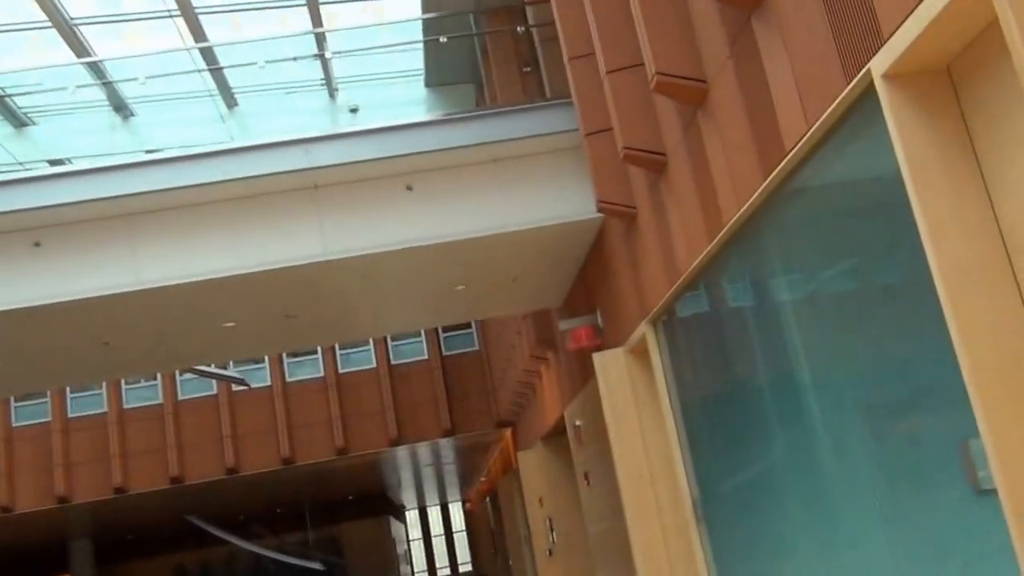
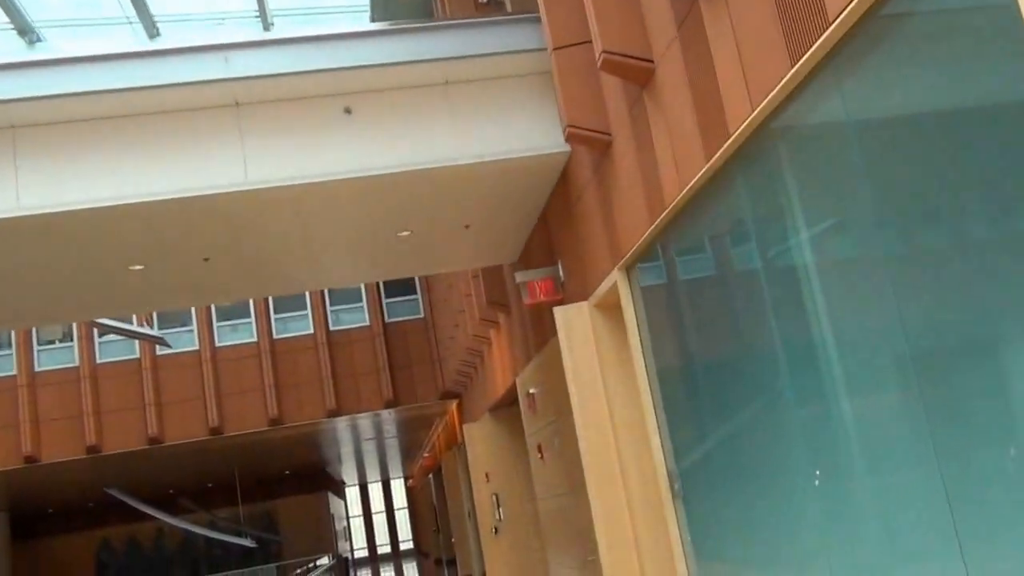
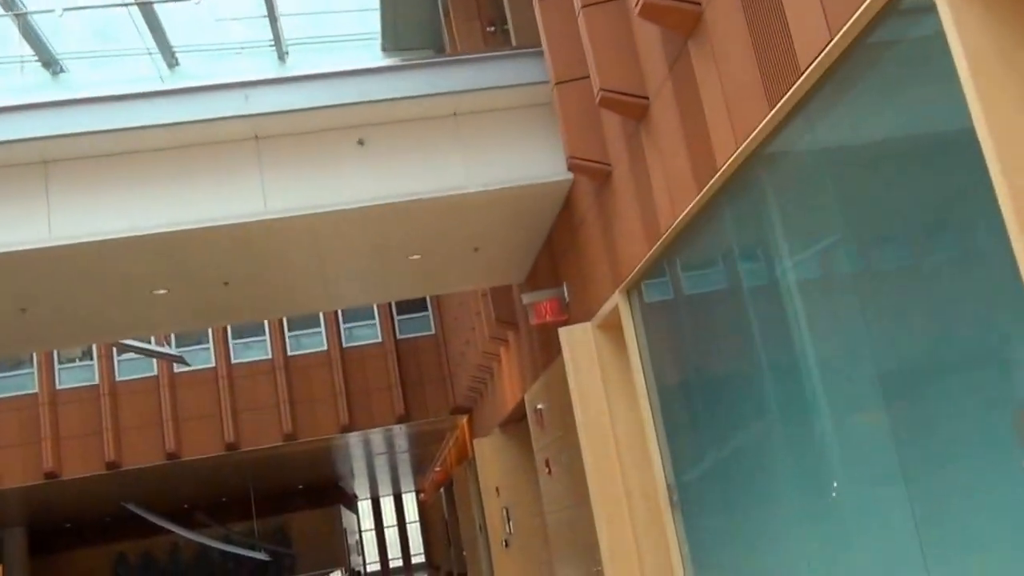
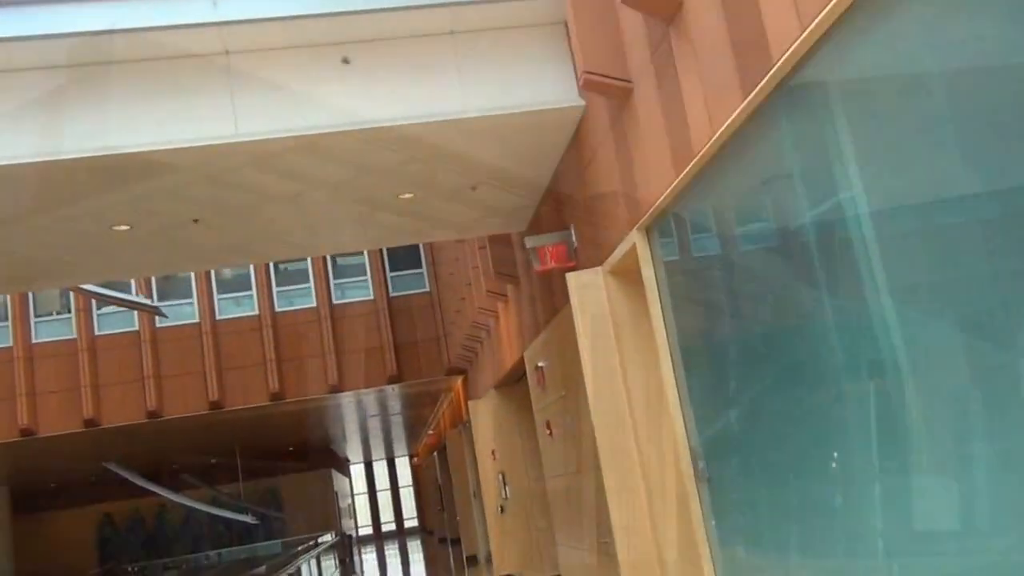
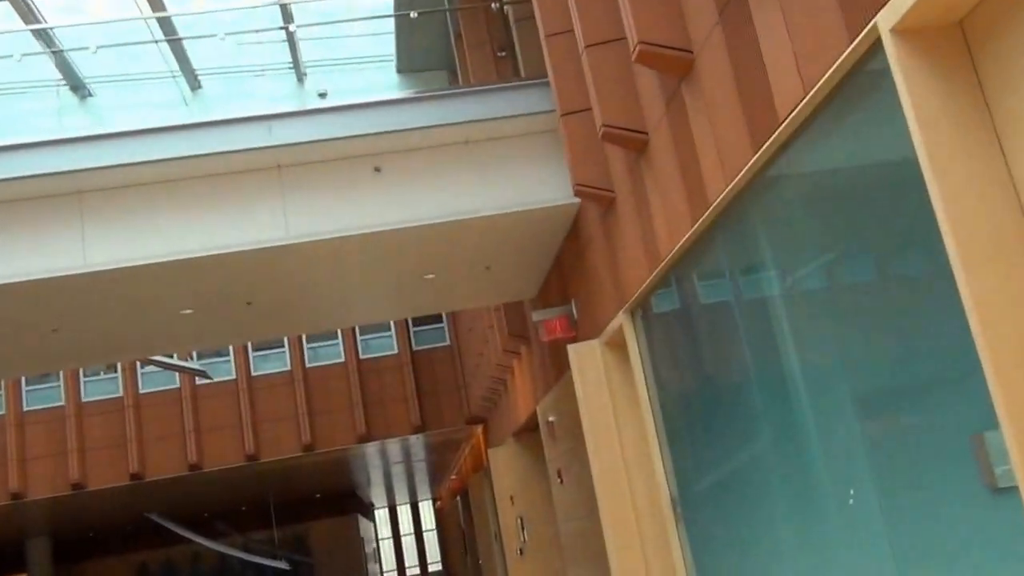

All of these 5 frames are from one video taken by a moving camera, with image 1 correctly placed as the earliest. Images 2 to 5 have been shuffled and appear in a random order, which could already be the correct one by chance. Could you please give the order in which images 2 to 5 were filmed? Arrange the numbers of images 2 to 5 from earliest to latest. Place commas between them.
5, 3, 2, 4
